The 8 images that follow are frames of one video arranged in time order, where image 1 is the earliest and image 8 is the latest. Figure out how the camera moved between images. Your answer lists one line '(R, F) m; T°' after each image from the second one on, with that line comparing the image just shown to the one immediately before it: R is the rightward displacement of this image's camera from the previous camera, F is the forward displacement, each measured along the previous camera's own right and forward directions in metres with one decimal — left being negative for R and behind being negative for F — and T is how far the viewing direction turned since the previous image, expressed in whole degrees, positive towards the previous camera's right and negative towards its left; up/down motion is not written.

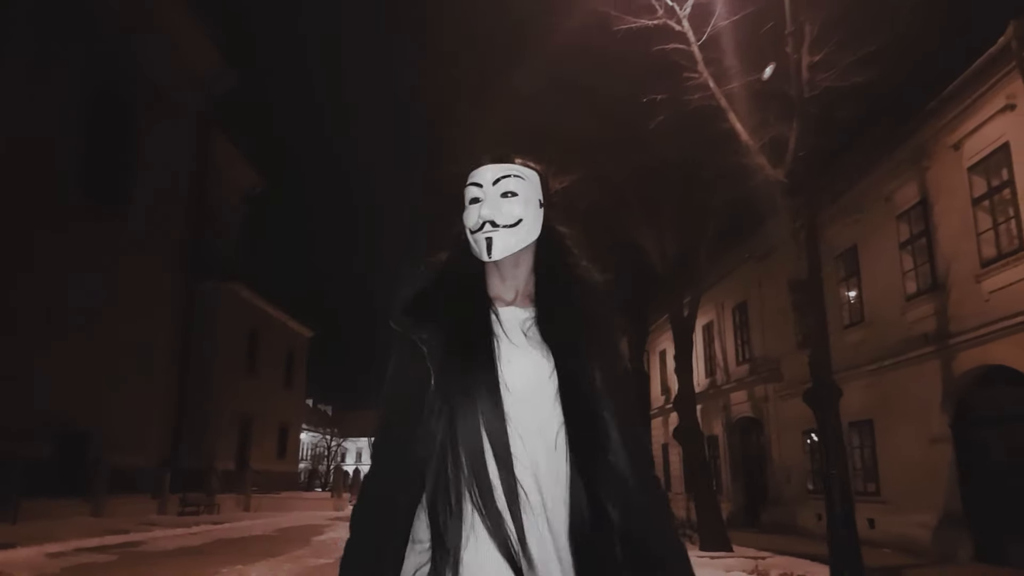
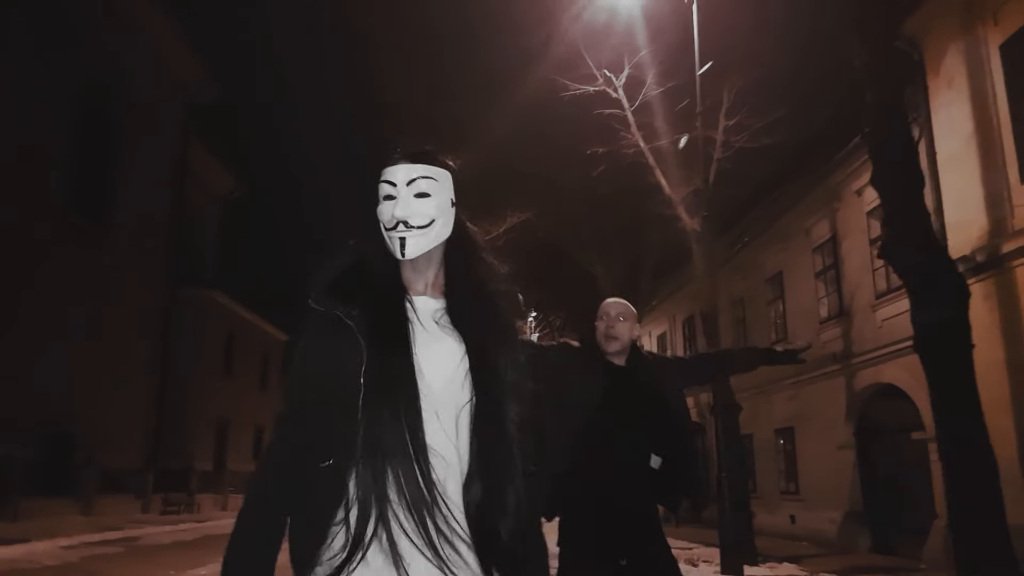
(+0.2, -1.5) m; +2°
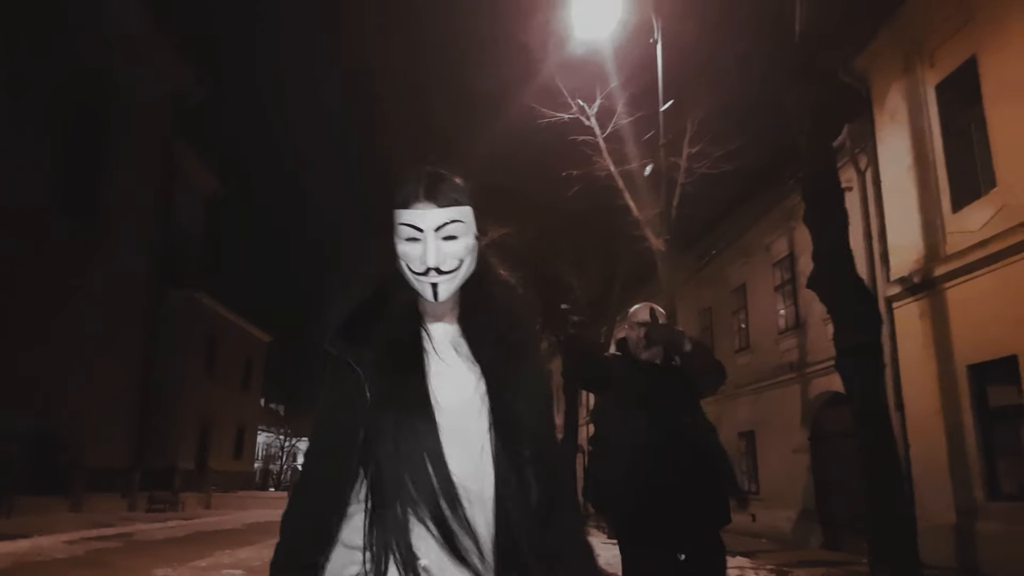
(0.0, -0.8) m; +1°
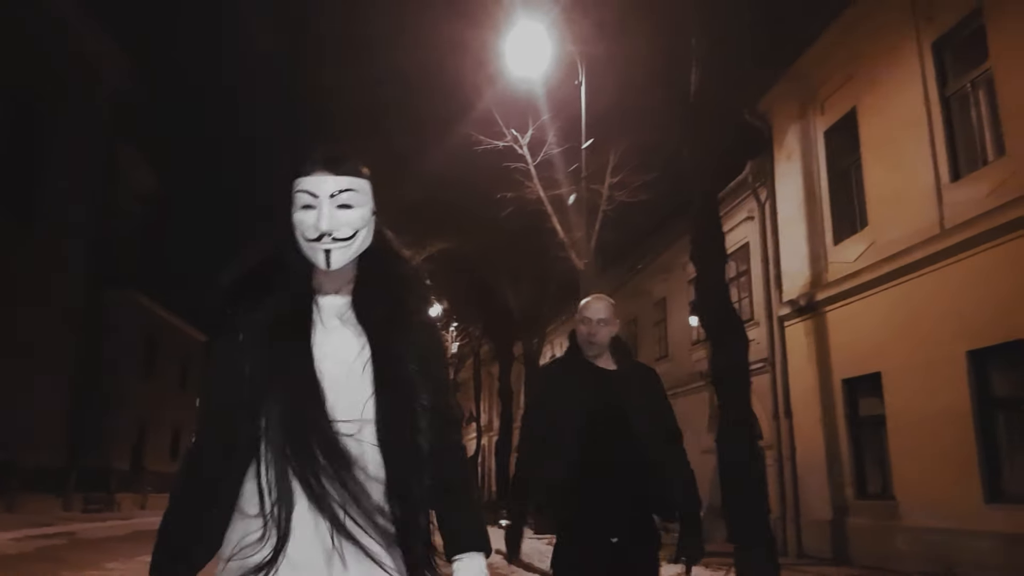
(+0.1, -1.0) m; +4°
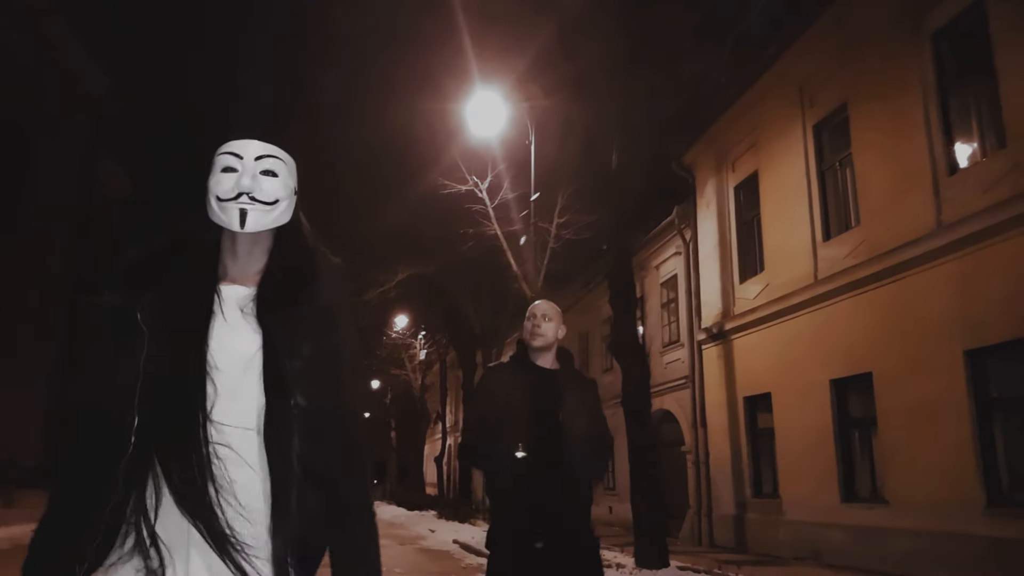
(+0.3, -2.0) m; +2°
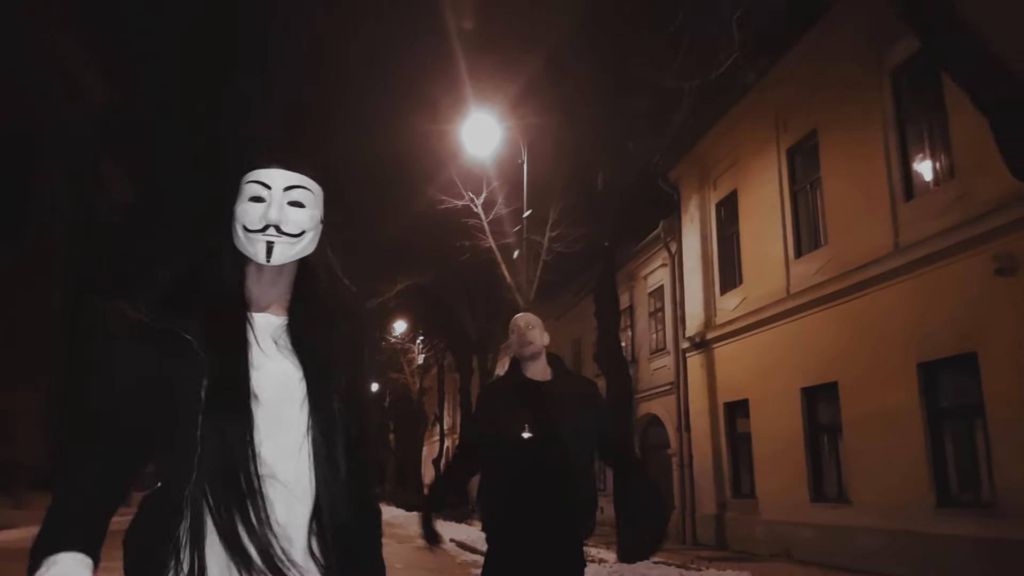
(+0.1, -0.8) m; 0°
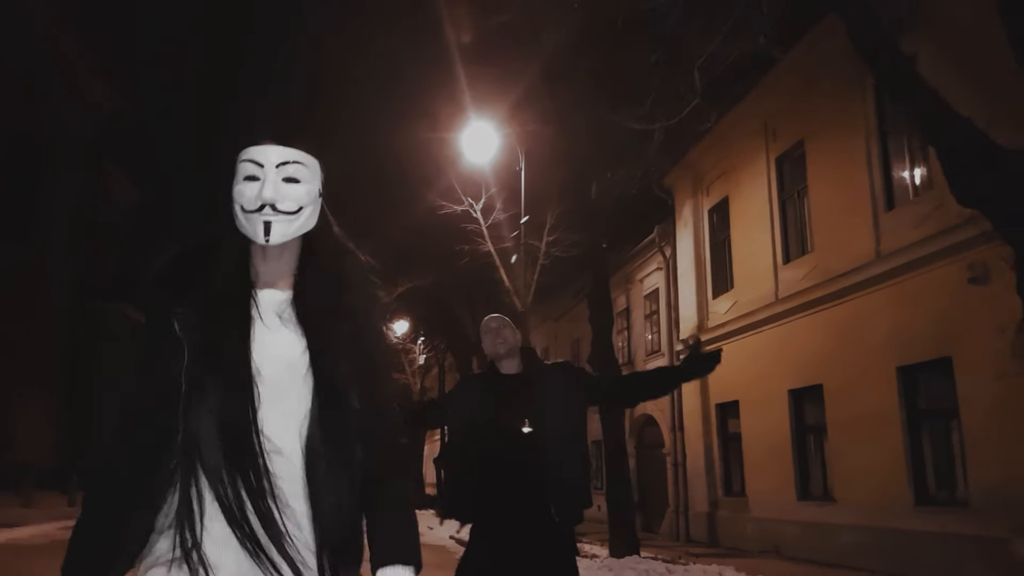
(+0.1, -0.4) m; 0°
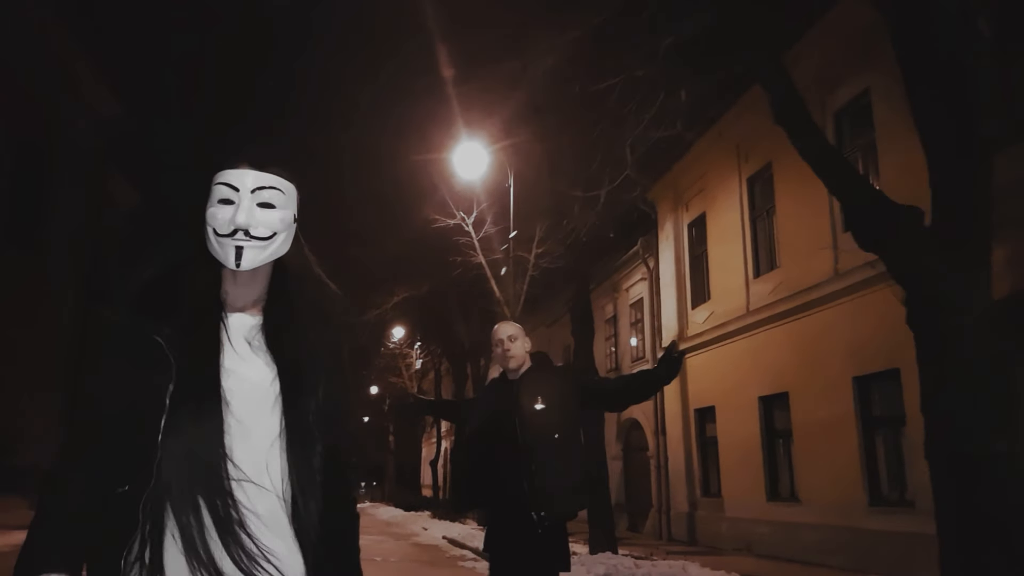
(+0.2, -0.8) m; 0°
